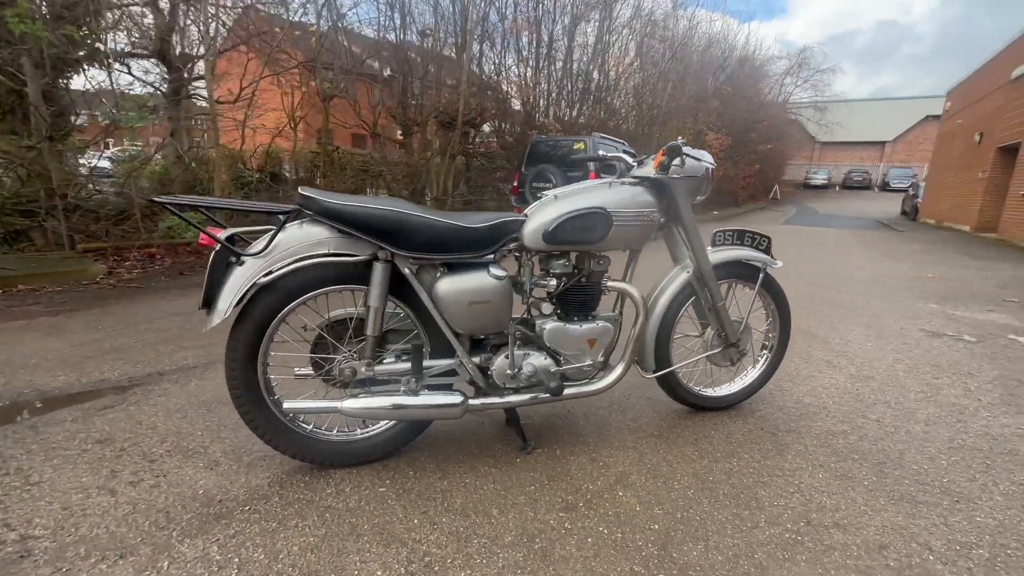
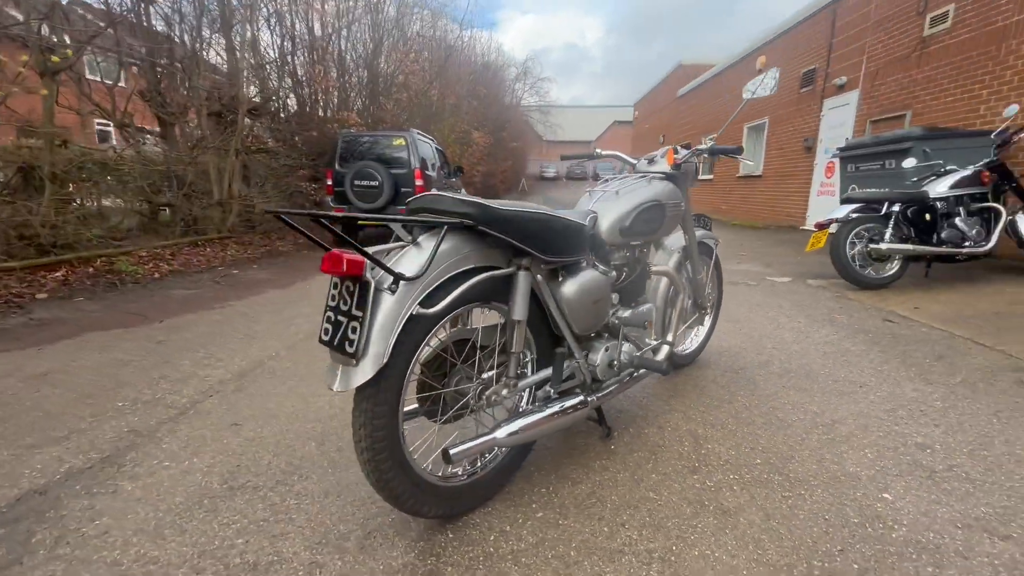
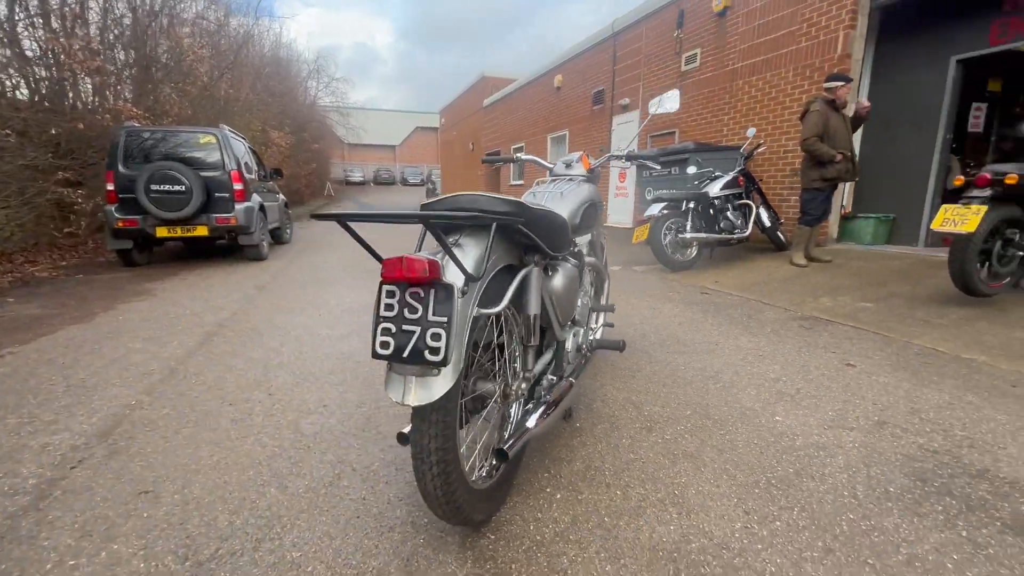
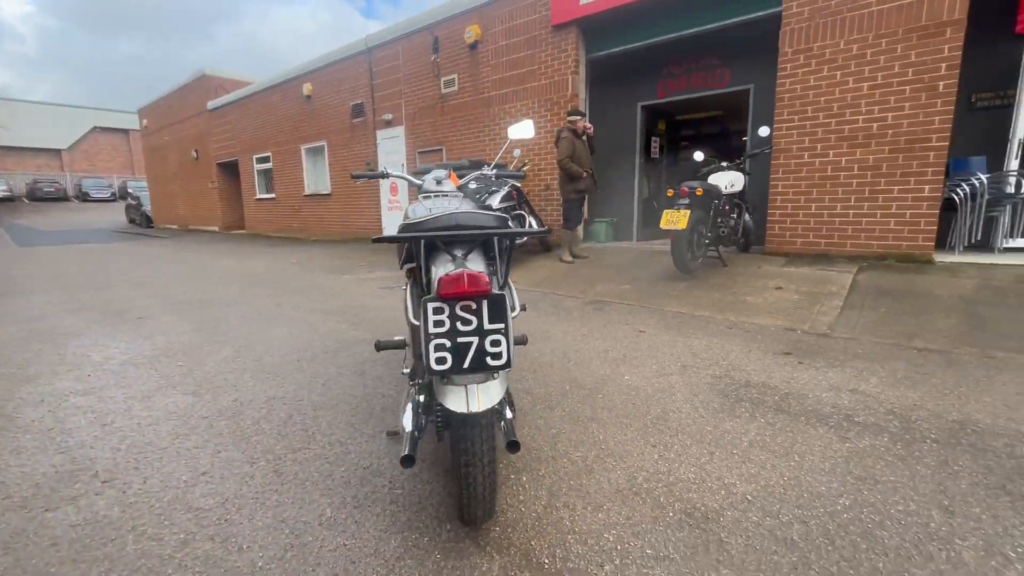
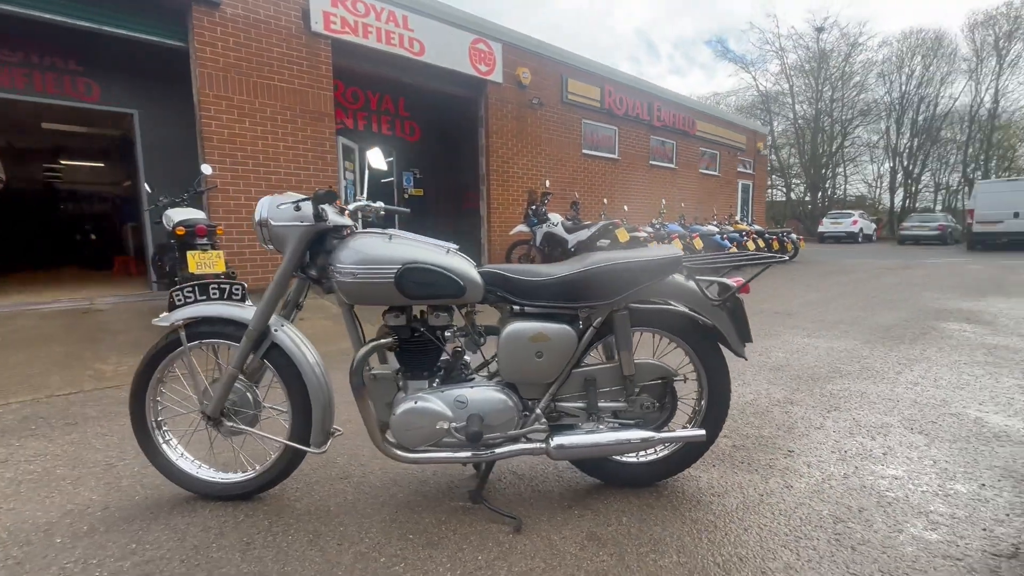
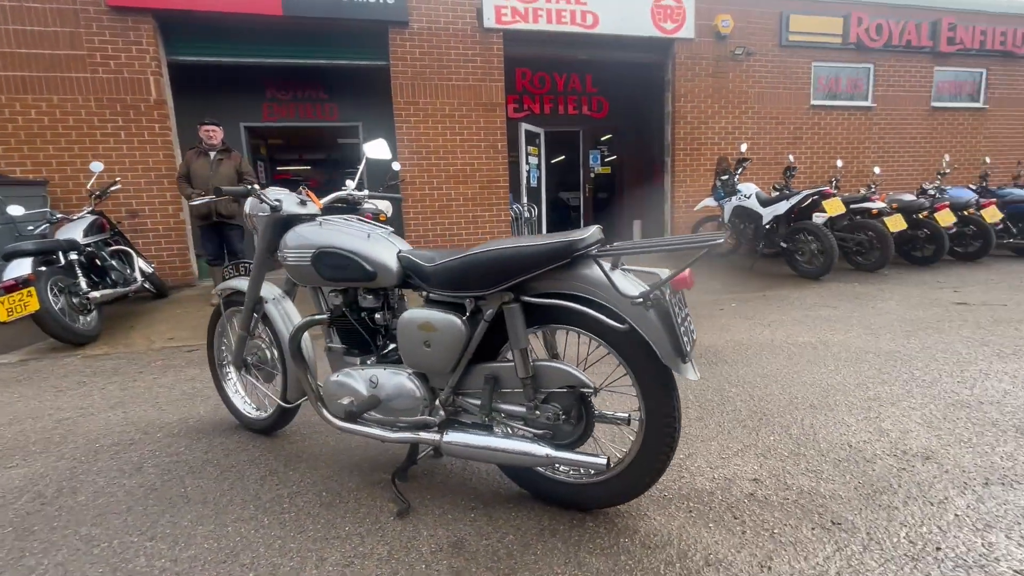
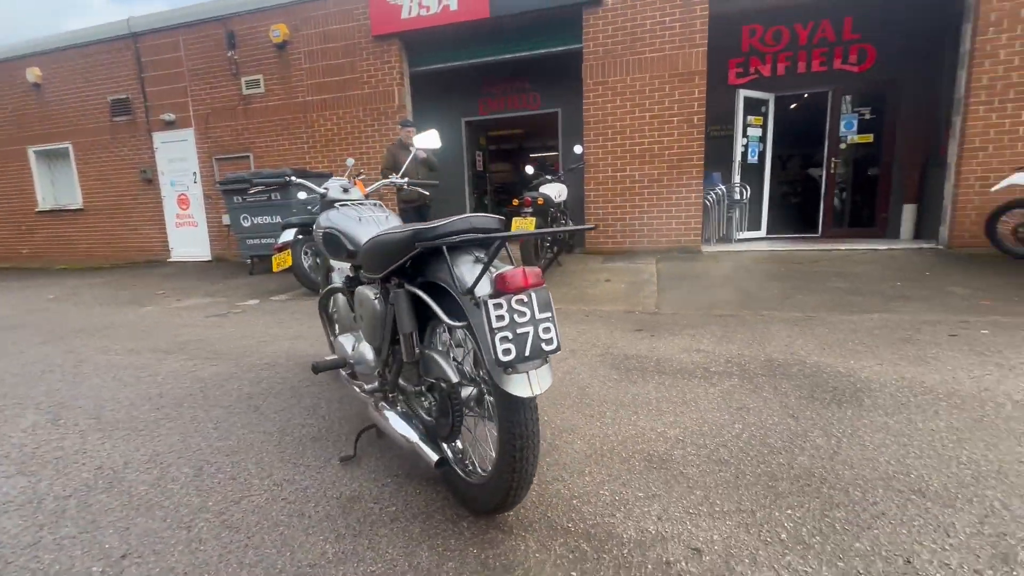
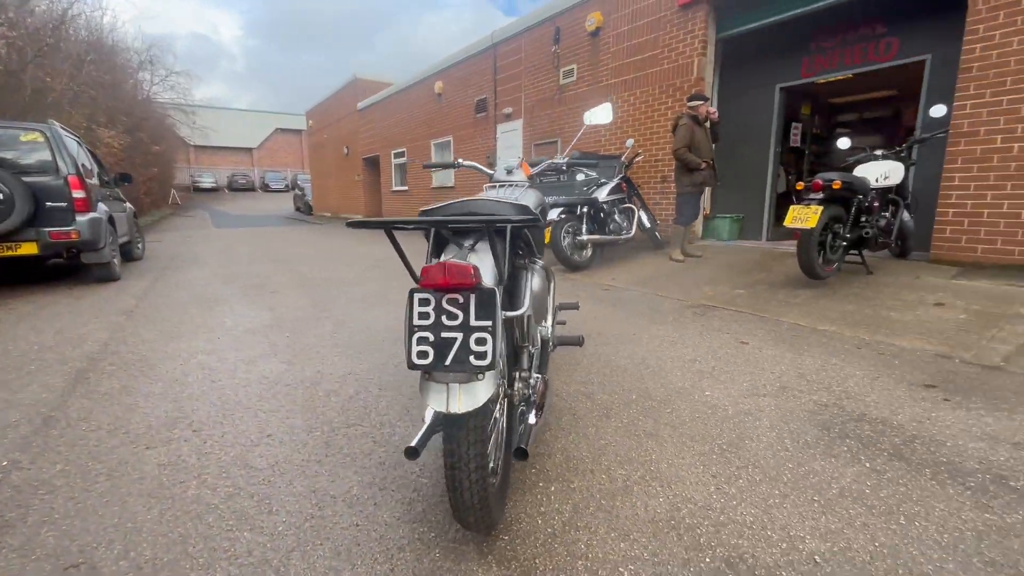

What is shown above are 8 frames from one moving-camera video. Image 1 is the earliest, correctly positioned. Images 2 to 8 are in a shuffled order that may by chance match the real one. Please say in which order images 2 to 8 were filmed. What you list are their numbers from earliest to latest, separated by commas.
2, 3, 8, 4, 7, 6, 5
